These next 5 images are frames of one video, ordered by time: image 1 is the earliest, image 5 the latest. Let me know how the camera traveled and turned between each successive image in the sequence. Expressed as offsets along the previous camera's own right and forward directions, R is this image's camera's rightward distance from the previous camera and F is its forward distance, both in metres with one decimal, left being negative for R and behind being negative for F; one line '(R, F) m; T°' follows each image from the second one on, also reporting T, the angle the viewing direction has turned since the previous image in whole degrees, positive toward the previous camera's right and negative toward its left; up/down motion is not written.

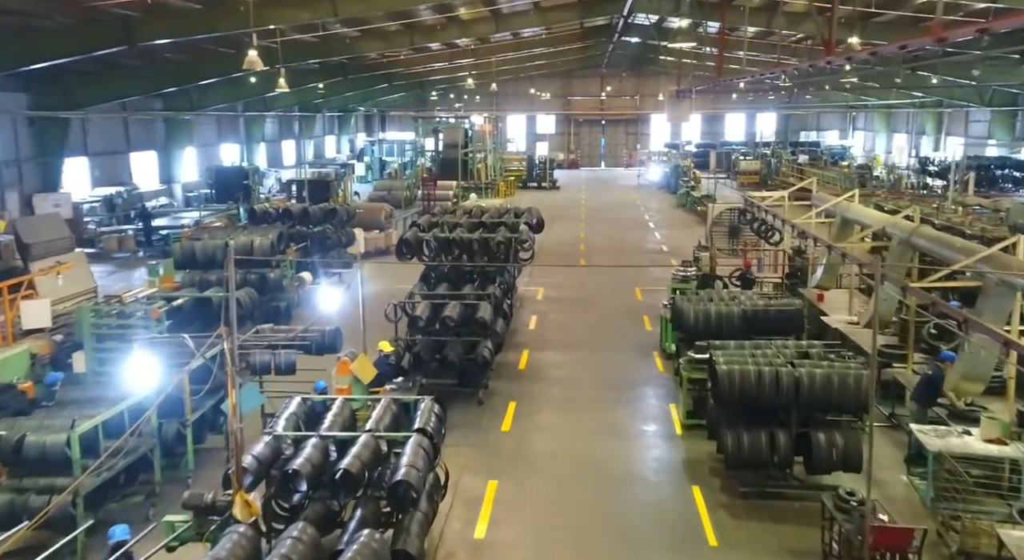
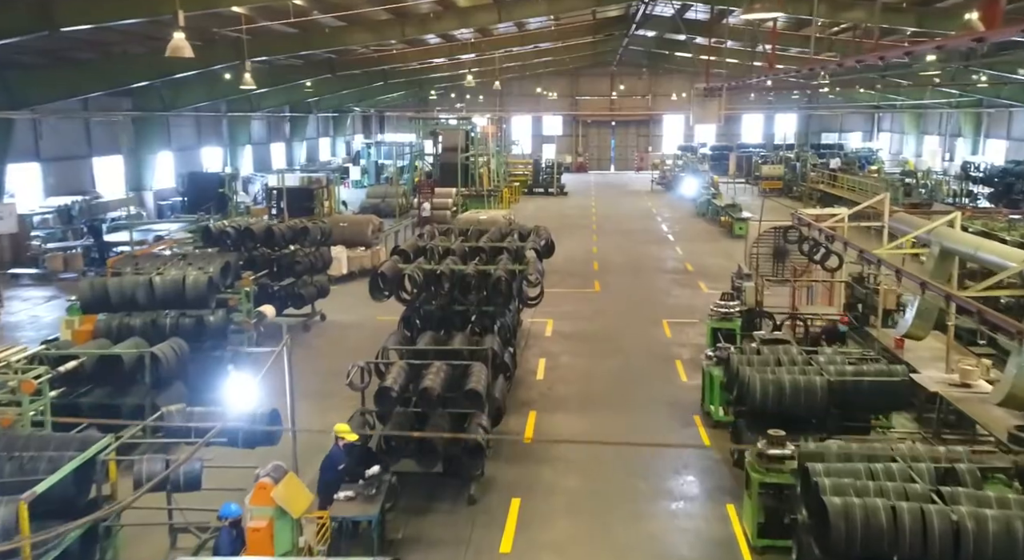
(0.0, +2.8) m; 0°
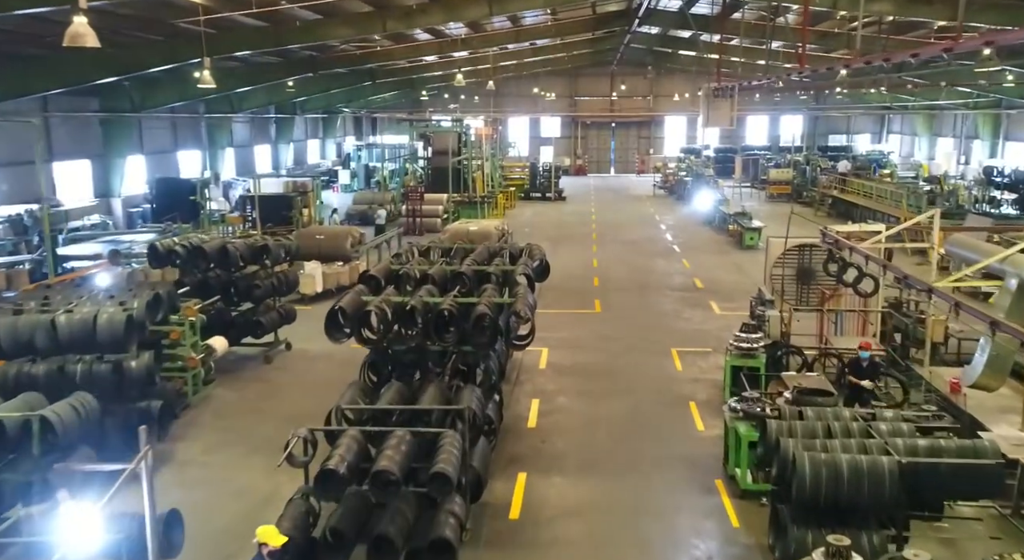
(+0.2, +1.8) m; 0°
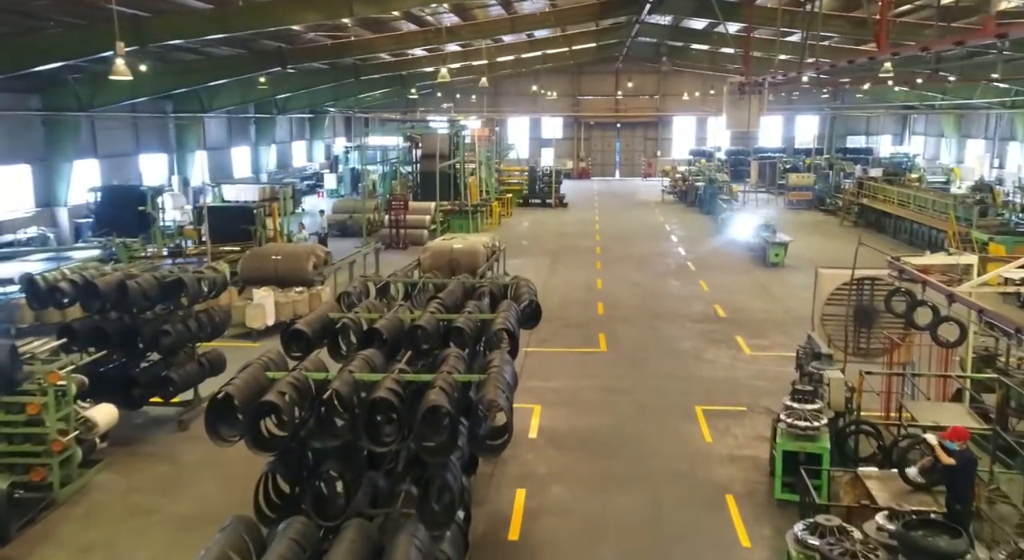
(+0.3, +2.9) m; 0°
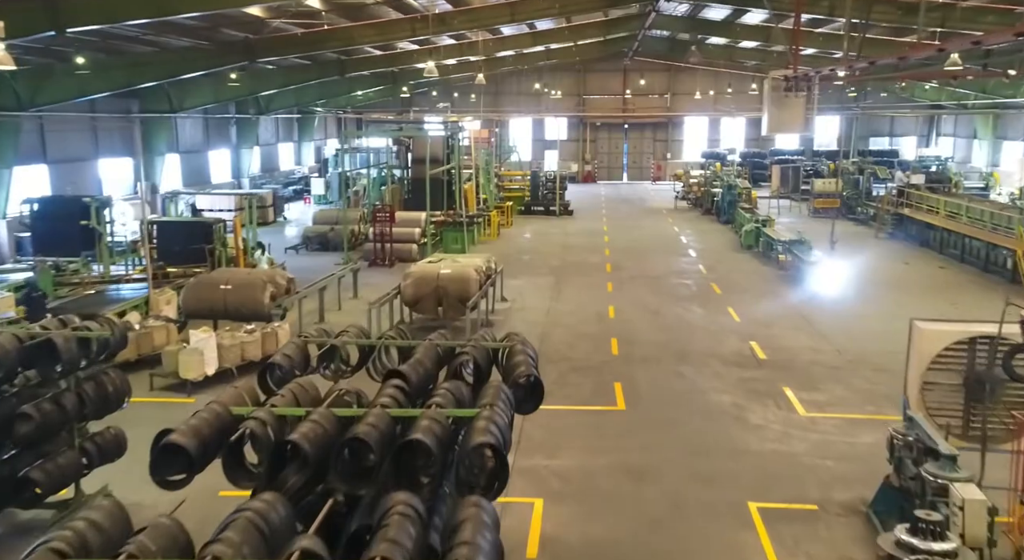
(+0.1, +2.8) m; 0°
